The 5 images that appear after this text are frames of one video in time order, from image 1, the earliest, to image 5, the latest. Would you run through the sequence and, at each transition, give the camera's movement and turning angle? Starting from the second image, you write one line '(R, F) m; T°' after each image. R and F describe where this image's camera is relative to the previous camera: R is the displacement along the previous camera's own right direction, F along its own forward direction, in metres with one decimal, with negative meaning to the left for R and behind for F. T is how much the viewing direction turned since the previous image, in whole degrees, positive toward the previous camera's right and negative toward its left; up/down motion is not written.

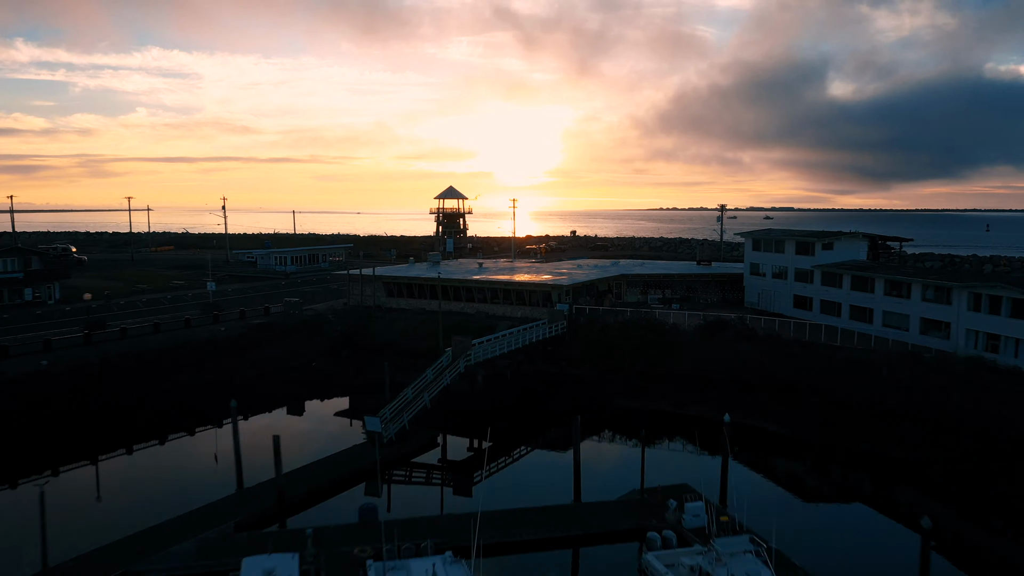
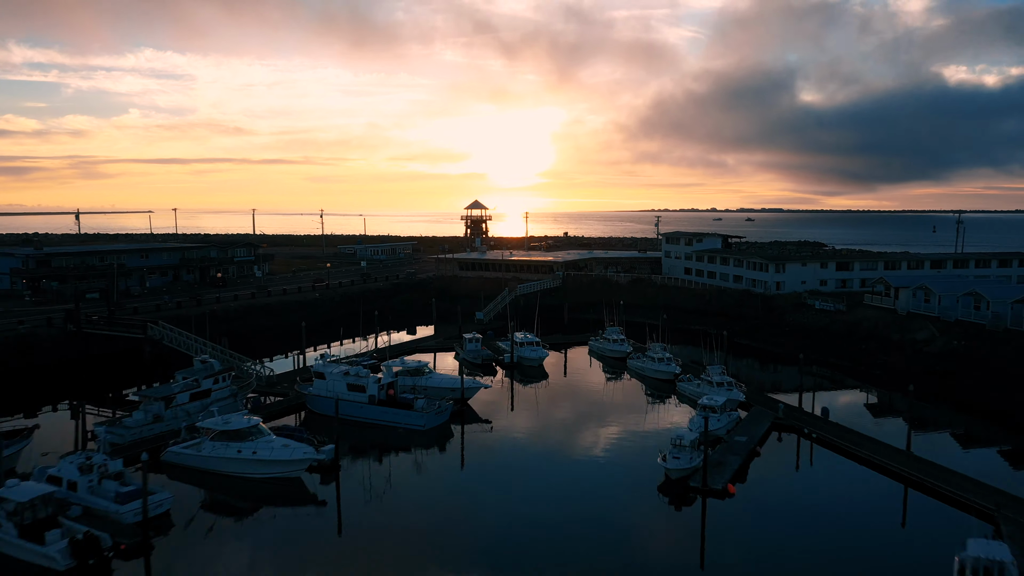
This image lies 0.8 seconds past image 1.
(-1.7, -16.9) m; +1°
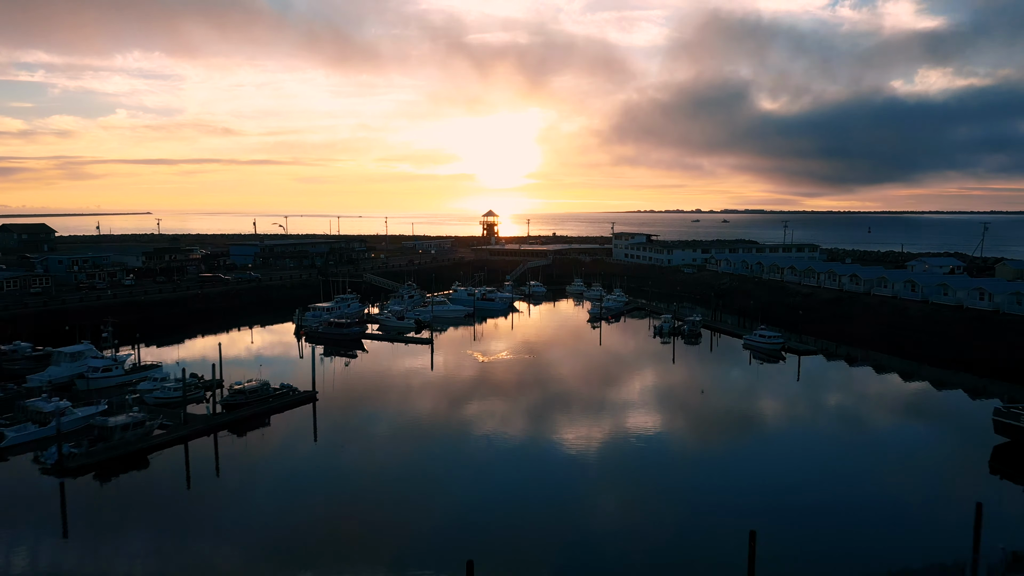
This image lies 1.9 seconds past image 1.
(-2.4, -25.5) m; +1°
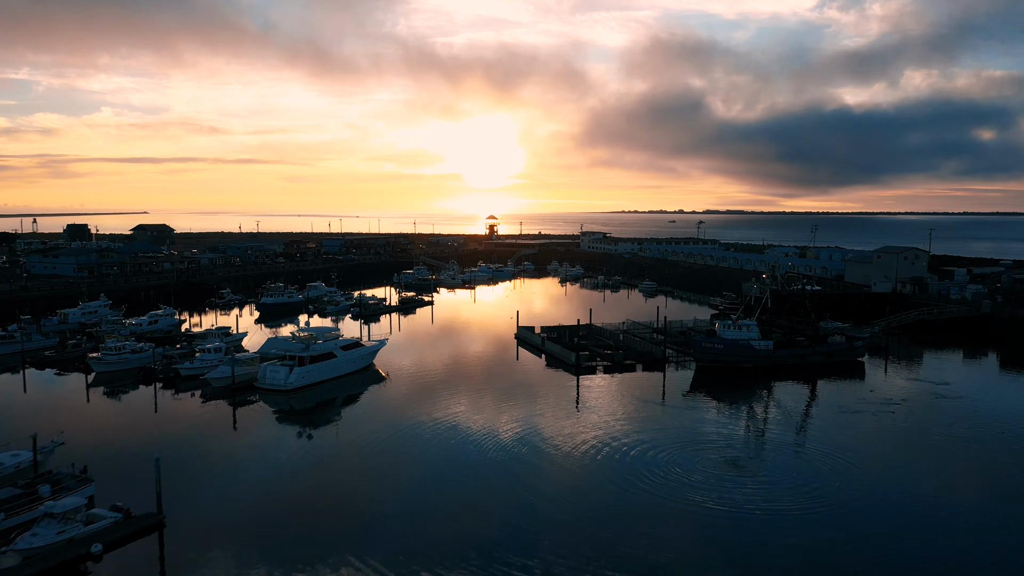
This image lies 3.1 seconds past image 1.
(-1.9, -28.2) m; +1°
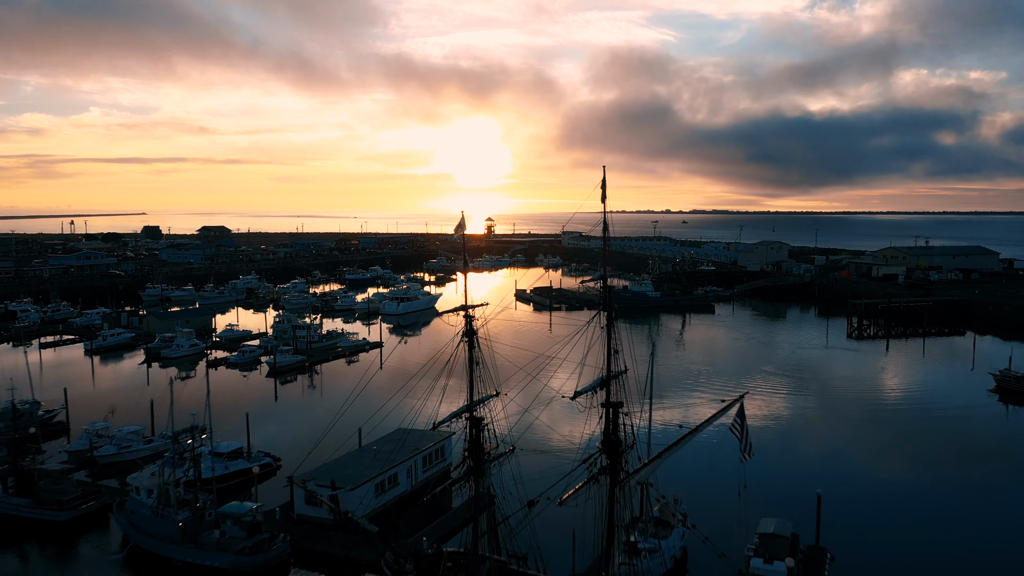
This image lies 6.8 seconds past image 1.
(-1.1, -23.8) m; +1°
